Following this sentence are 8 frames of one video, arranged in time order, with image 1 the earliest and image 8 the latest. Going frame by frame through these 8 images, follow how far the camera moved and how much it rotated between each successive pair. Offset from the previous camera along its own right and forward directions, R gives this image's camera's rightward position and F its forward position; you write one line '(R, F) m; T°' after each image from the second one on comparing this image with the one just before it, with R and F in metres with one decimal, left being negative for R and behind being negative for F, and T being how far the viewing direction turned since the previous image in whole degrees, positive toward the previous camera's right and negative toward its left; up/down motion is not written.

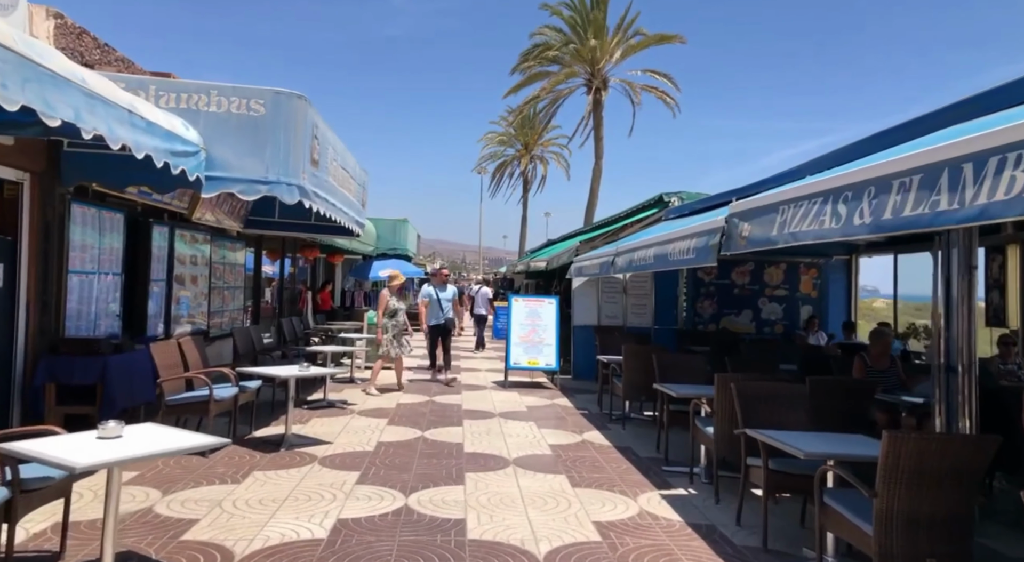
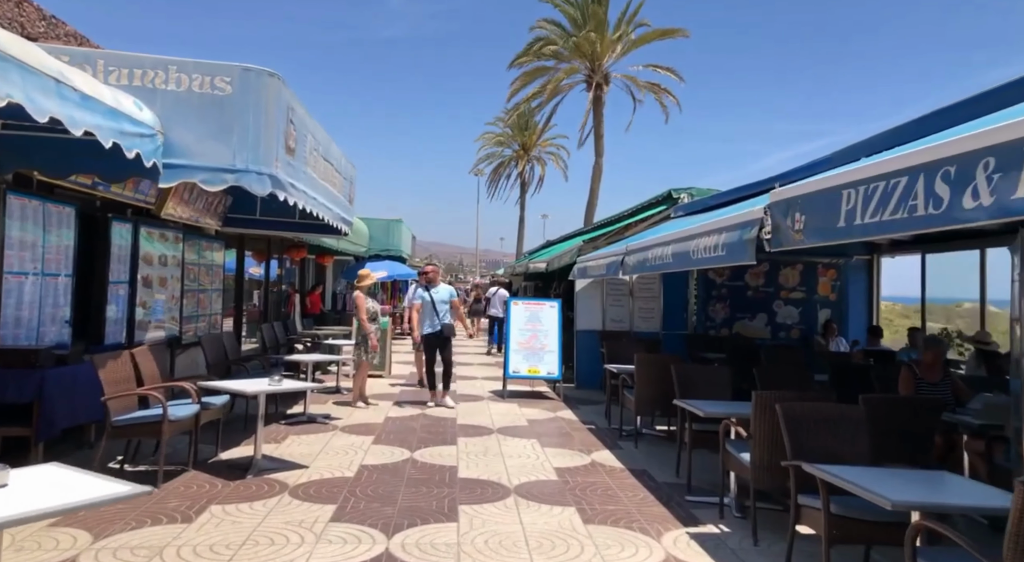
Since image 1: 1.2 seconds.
(0.0, +0.8) m; 0°
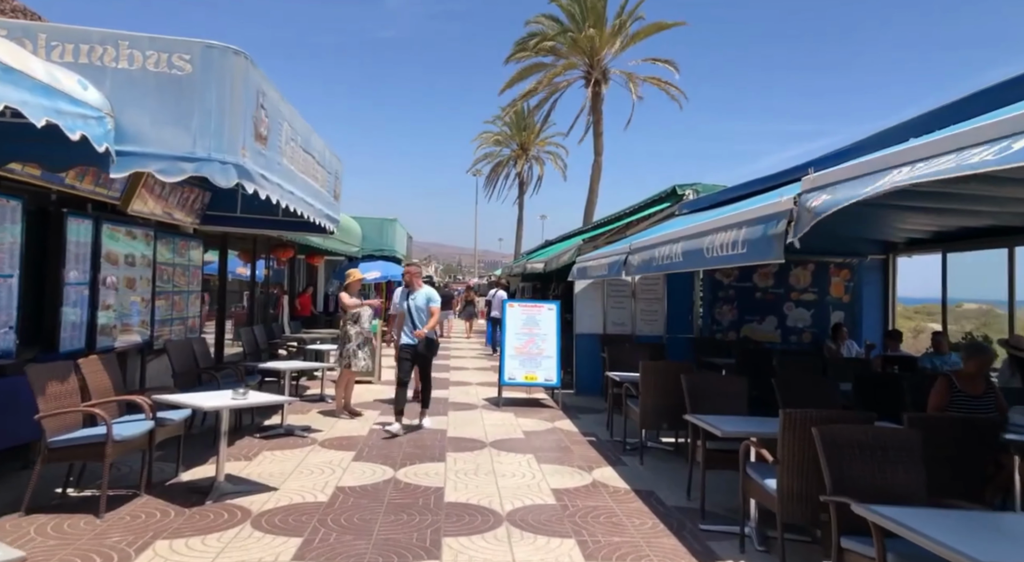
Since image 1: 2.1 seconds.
(+0.1, +0.6) m; 0°
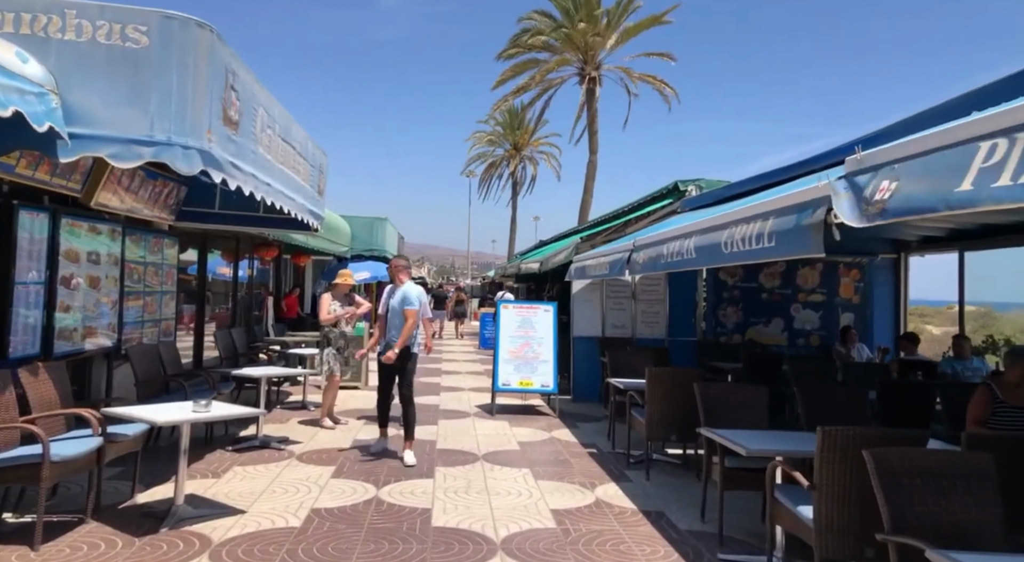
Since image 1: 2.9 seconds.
(0.0, +0.6) m; +1°
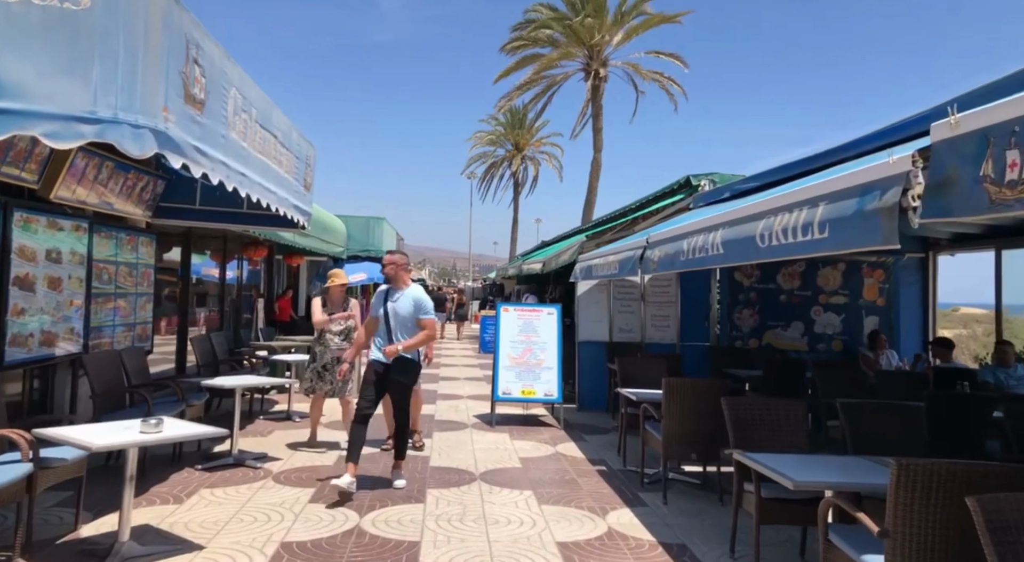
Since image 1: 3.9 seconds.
(0.0, +0.7) m; 0°
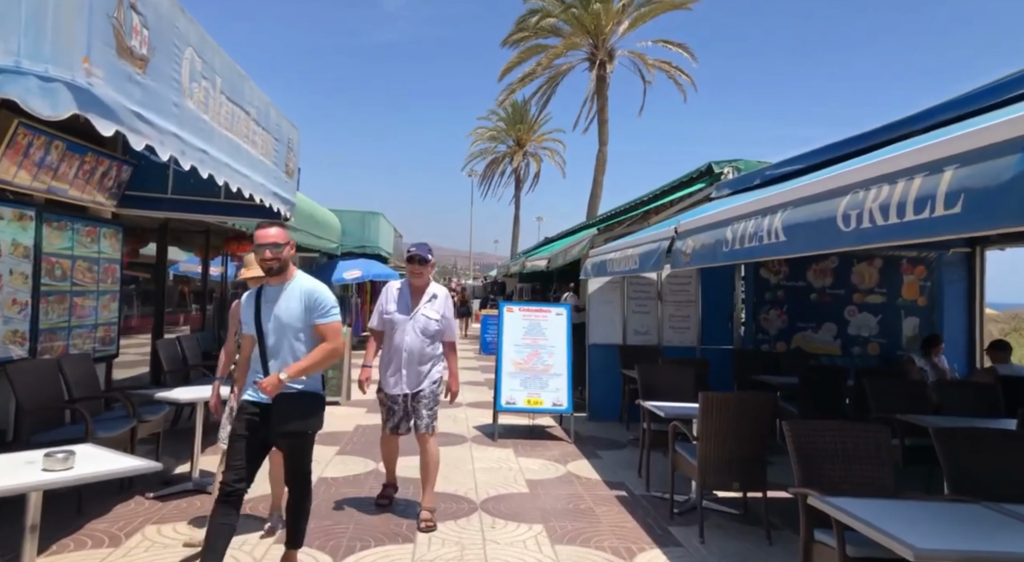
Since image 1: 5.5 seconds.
(0.0, +0.9) m; 0°
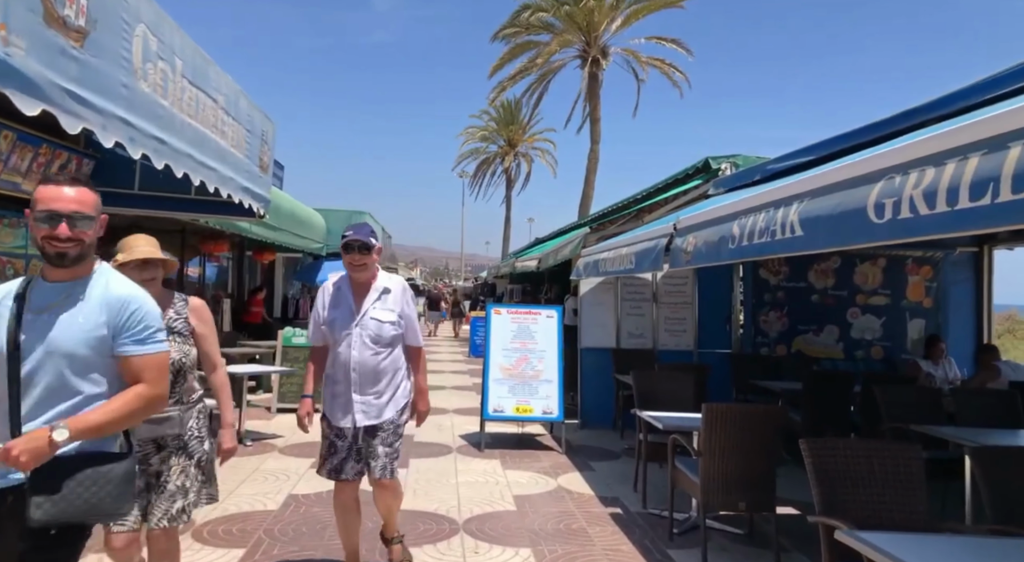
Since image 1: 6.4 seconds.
(0.0, +0.4) m; +1°
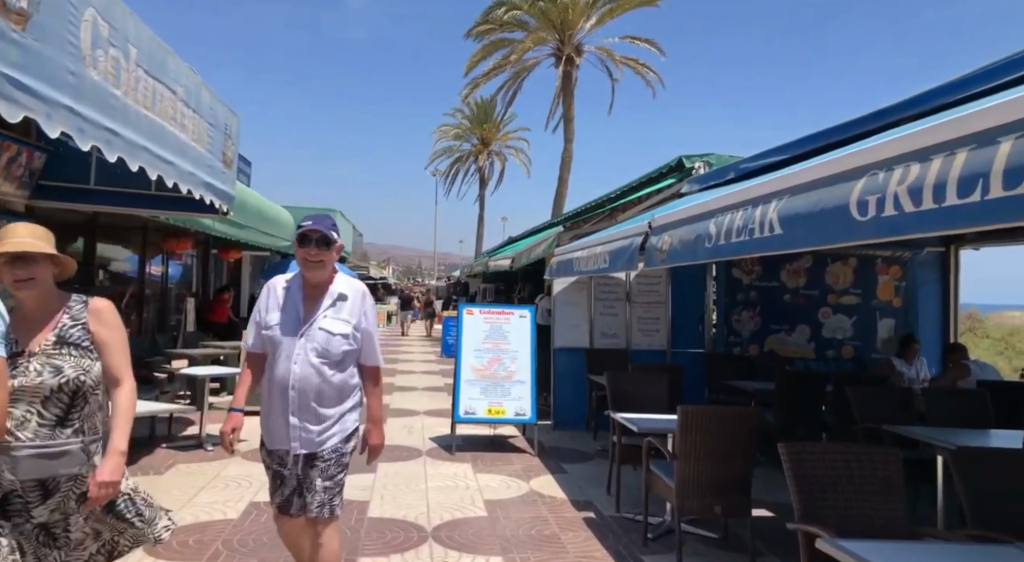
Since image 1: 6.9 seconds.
(0.0, +0.1) m; +2°
